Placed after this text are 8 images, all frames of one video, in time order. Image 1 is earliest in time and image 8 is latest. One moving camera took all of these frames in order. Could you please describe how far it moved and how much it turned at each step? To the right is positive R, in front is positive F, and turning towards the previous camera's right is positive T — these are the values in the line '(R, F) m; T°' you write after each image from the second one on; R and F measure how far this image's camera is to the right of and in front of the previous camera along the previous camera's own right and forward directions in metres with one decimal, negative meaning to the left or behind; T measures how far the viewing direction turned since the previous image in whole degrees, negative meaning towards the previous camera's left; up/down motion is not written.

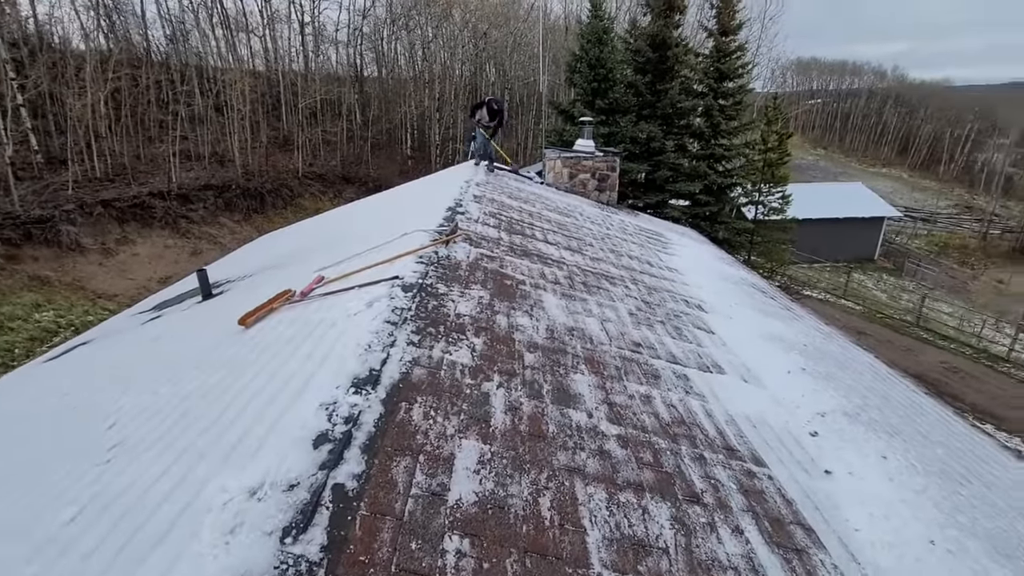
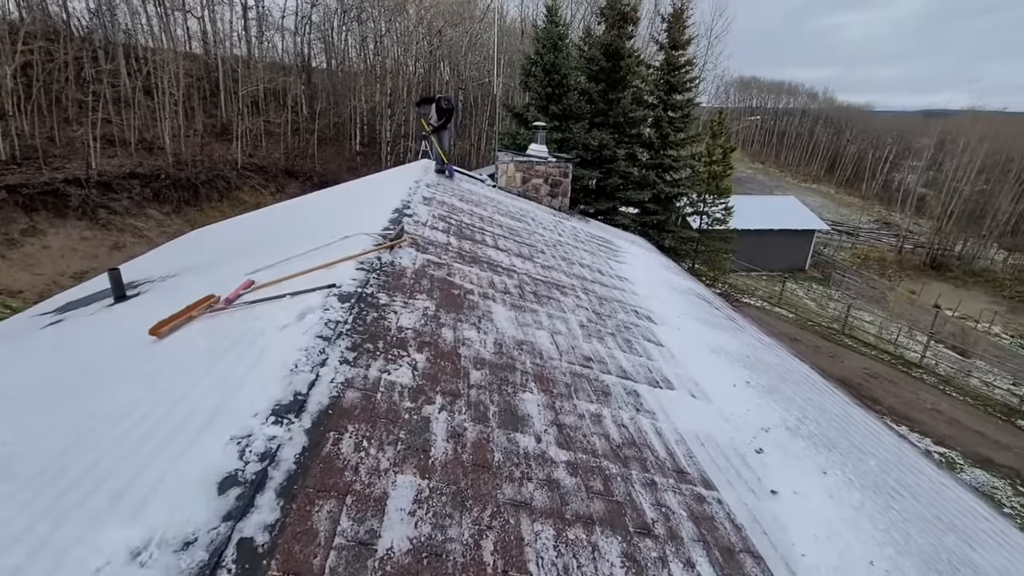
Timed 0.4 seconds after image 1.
(0.0, +0.2) m; +6°
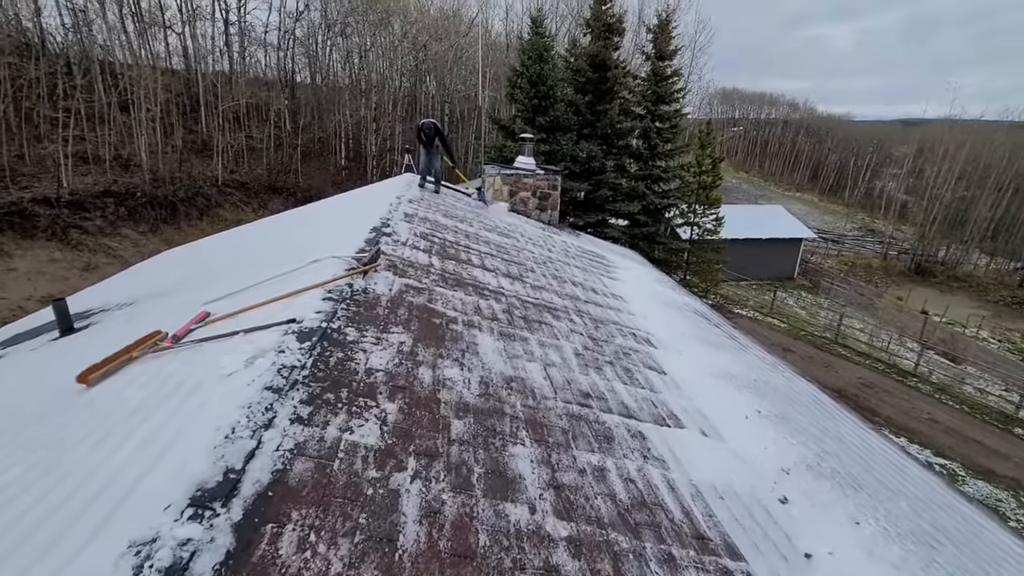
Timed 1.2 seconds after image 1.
(0.0, +0.3) m; +1°
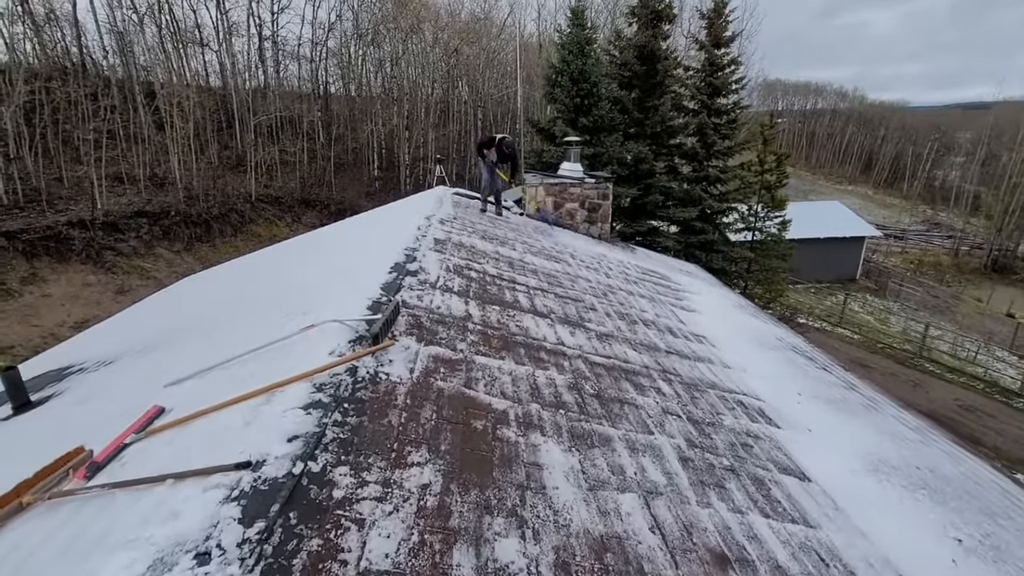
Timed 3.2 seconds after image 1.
(-0.2, +1.0) m; -4°
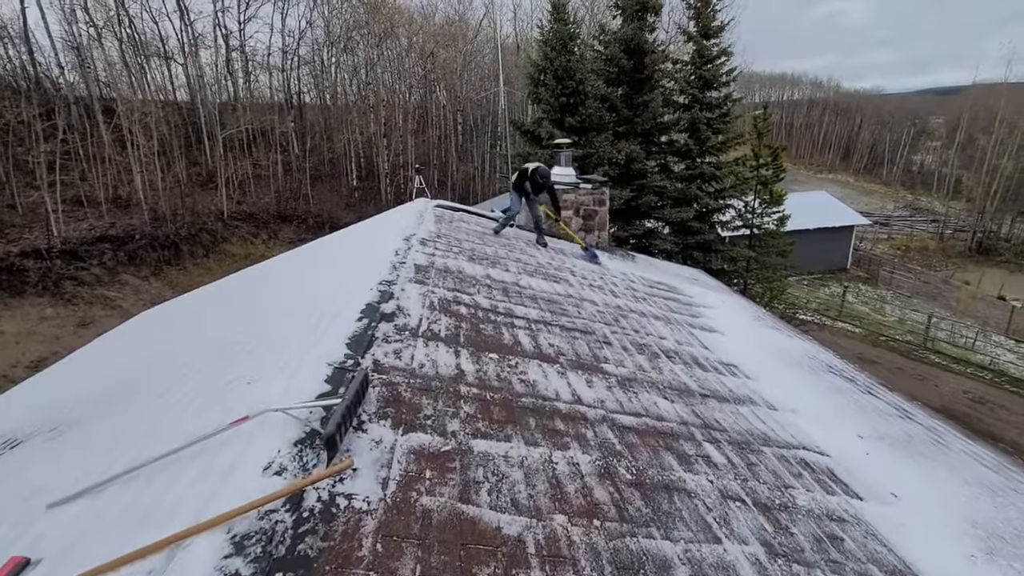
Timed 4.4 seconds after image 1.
(-0.1, +0.7) m; +1°
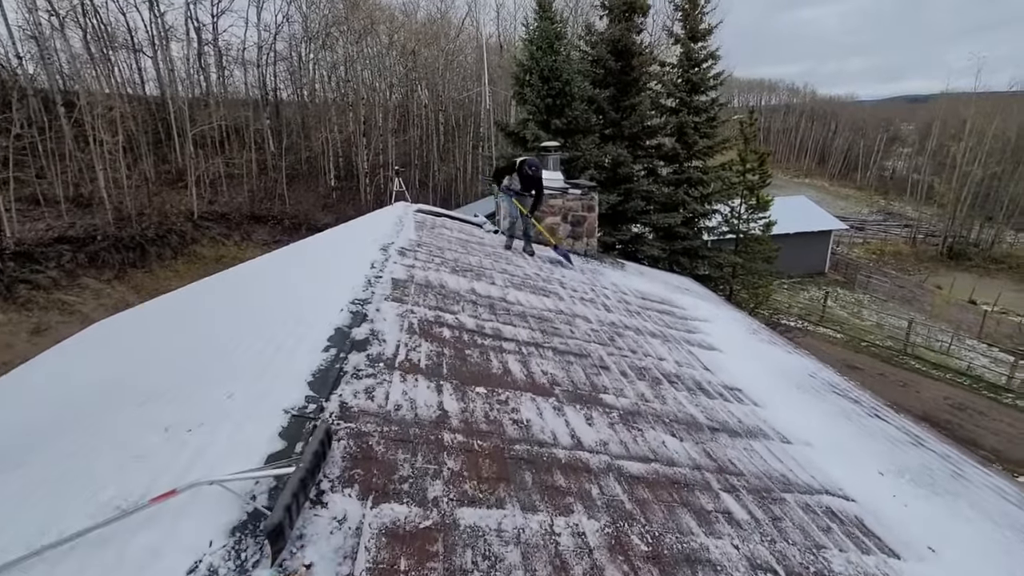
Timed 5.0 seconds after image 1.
(0.0, +0.3) m; +2°
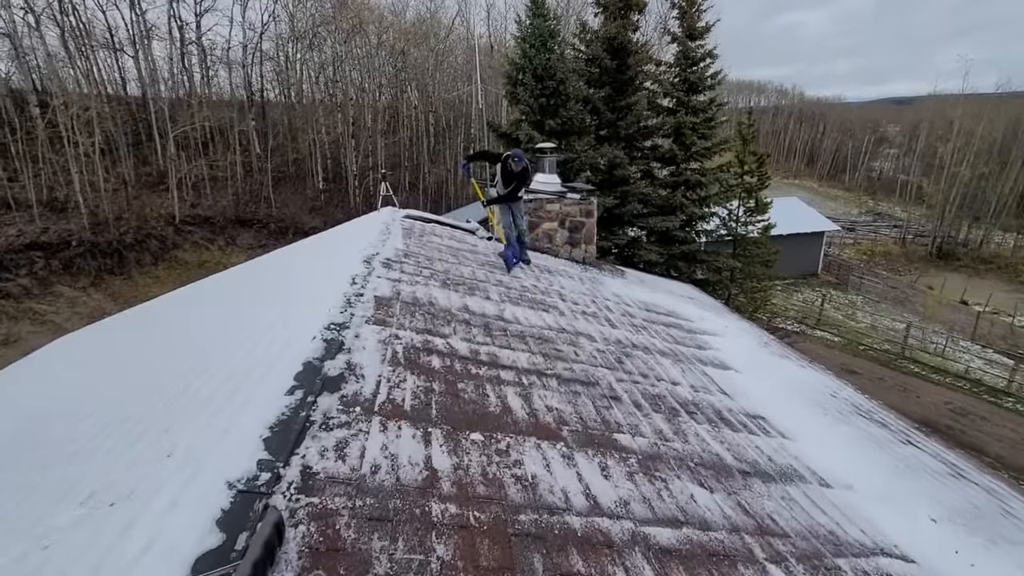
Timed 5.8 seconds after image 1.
(0.0, +0.4) m; +1°
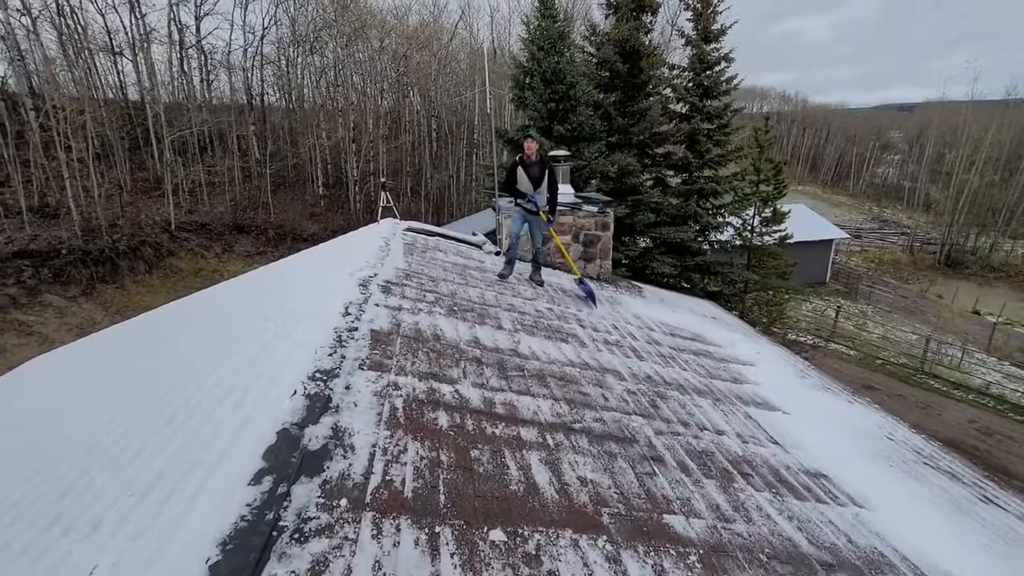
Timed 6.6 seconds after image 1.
(-0.1, +0.5) m; 0°
